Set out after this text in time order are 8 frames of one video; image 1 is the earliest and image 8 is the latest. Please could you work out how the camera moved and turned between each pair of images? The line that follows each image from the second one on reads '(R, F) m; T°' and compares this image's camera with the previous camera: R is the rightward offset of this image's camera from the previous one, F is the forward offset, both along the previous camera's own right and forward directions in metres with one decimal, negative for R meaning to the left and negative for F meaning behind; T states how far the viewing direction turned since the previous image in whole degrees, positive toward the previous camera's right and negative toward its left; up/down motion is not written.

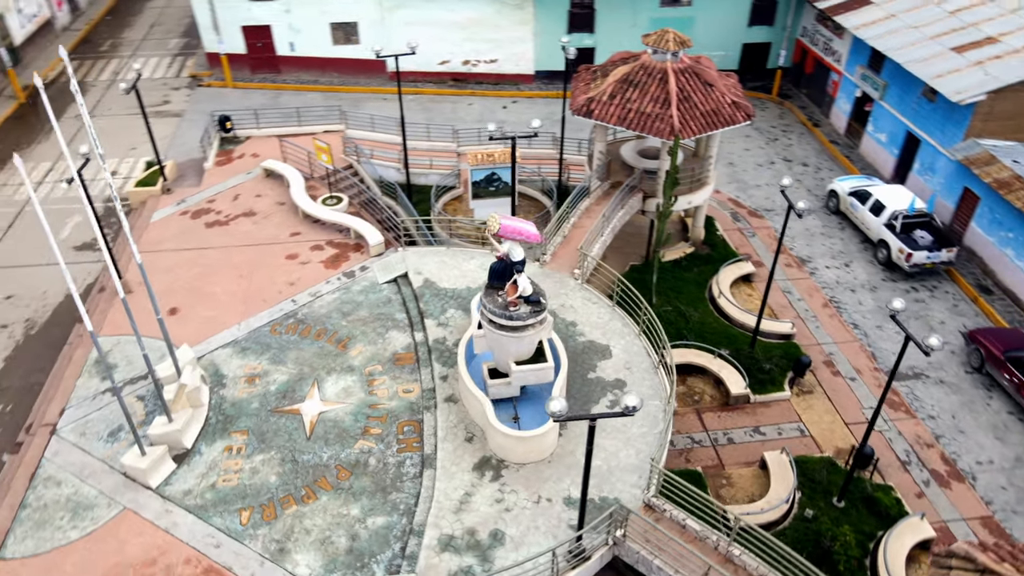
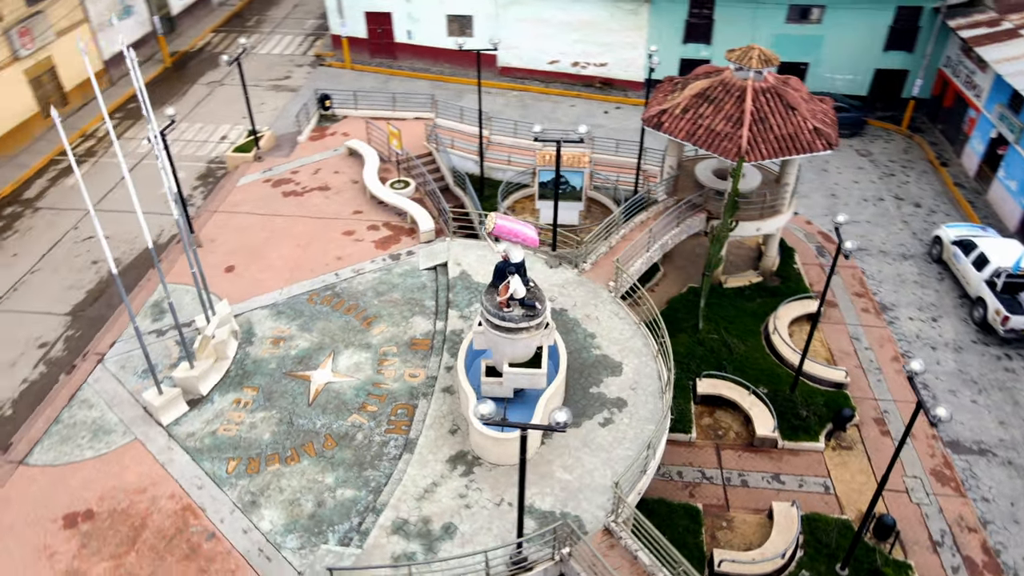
(+3.0, +0.3) m; -10°
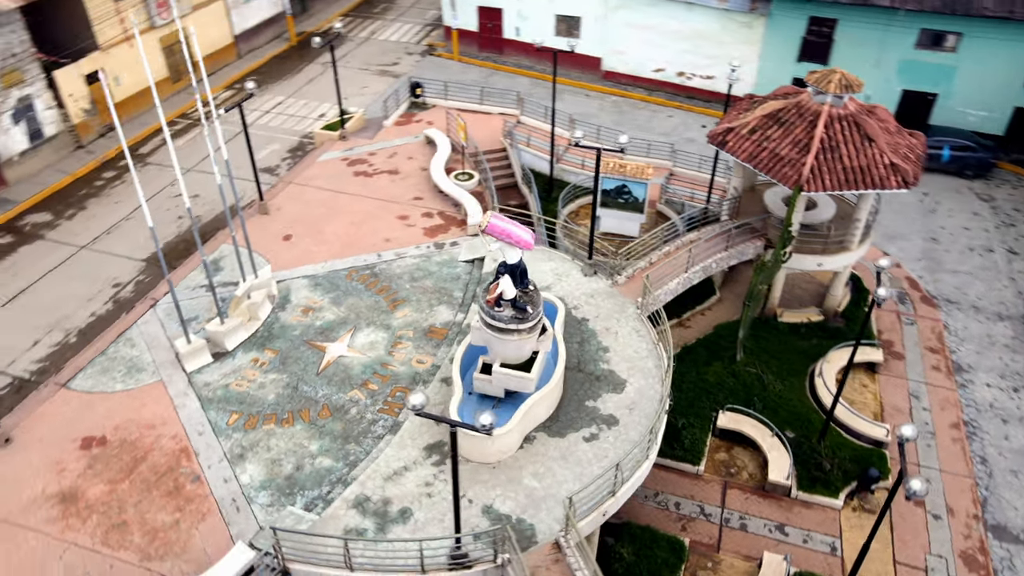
(+3.0, +0.3) m; -10°
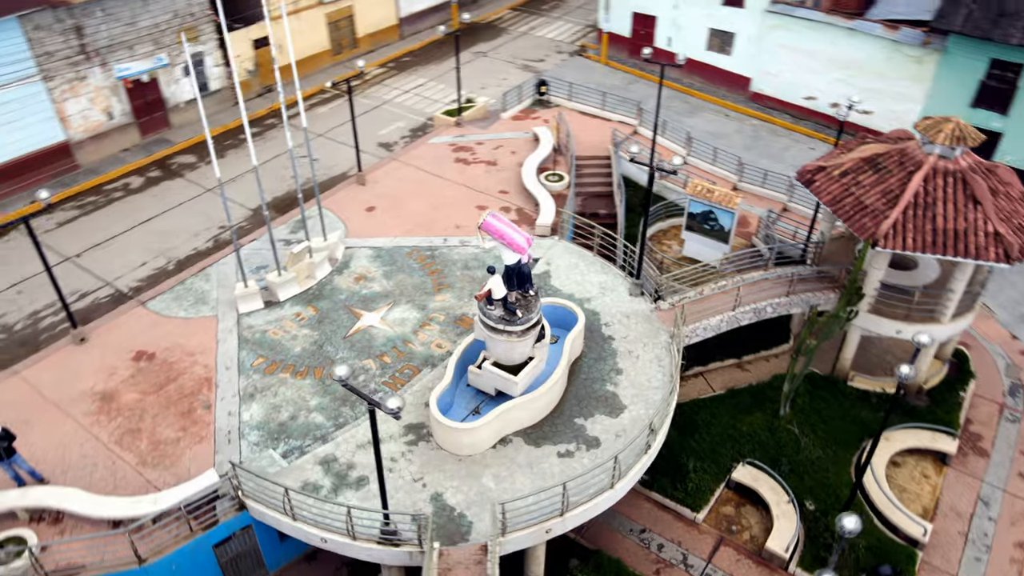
(+4.0, +0.4) m; -14°
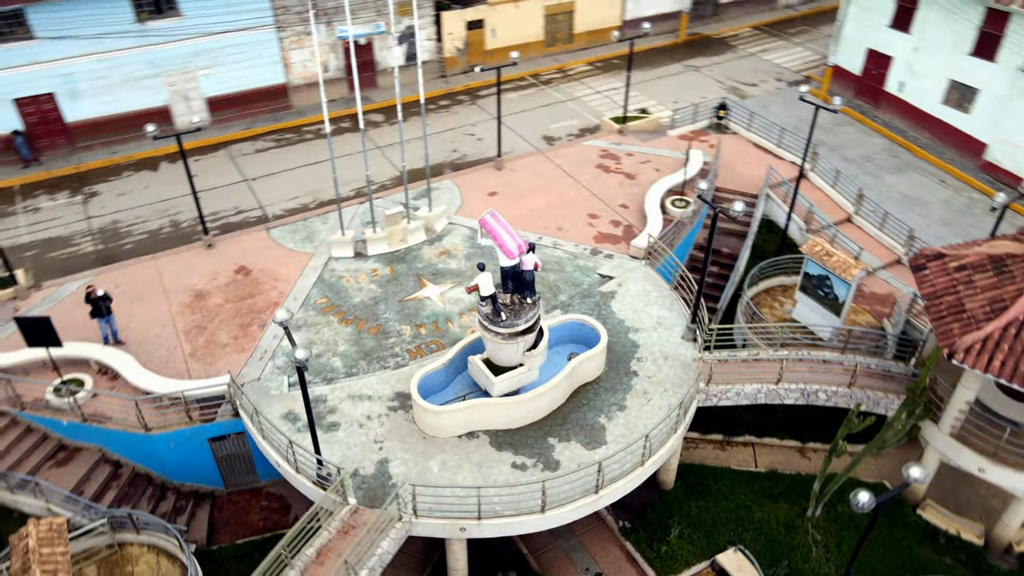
(+5.6, +0.9) m; -19°
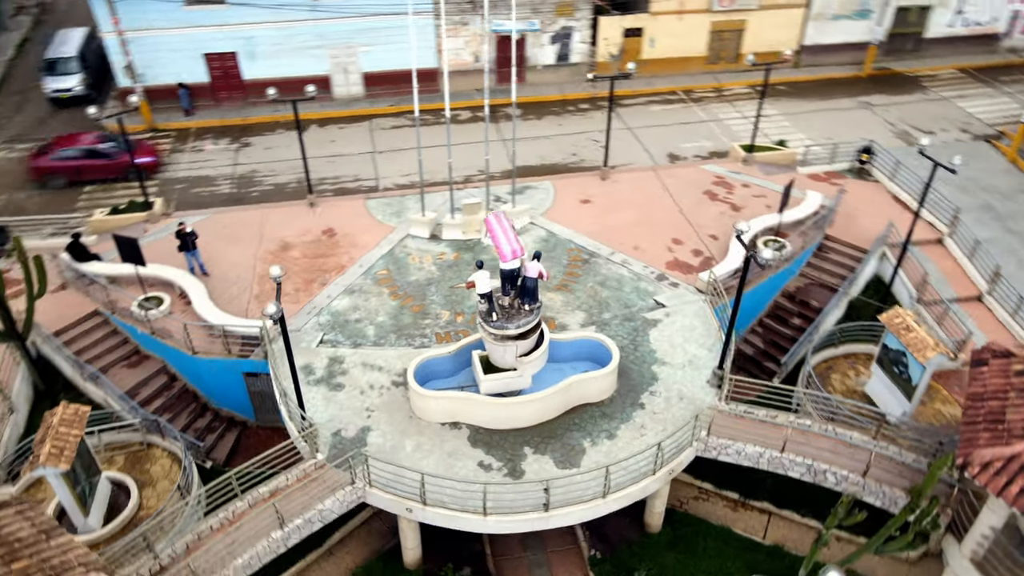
(+4.3, +0.4) m; -15°
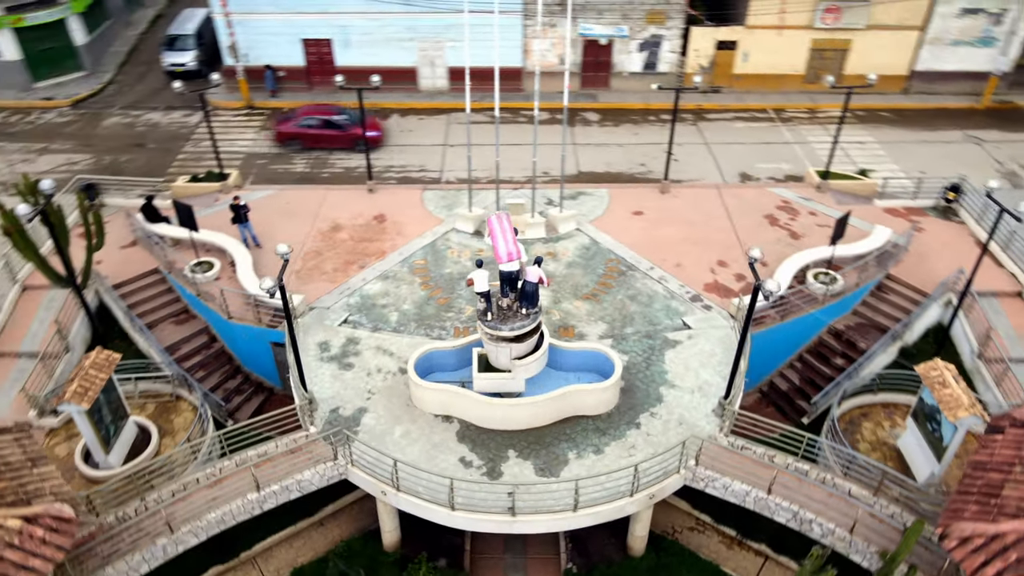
(+2.5, +0.1) m; -9°
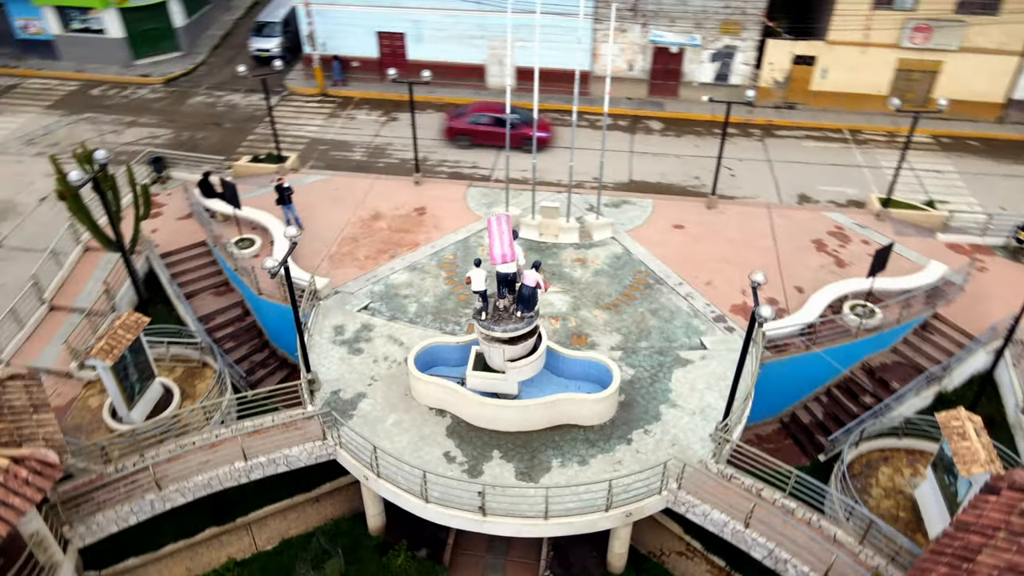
(+2.1, +0.1) m; -7°
